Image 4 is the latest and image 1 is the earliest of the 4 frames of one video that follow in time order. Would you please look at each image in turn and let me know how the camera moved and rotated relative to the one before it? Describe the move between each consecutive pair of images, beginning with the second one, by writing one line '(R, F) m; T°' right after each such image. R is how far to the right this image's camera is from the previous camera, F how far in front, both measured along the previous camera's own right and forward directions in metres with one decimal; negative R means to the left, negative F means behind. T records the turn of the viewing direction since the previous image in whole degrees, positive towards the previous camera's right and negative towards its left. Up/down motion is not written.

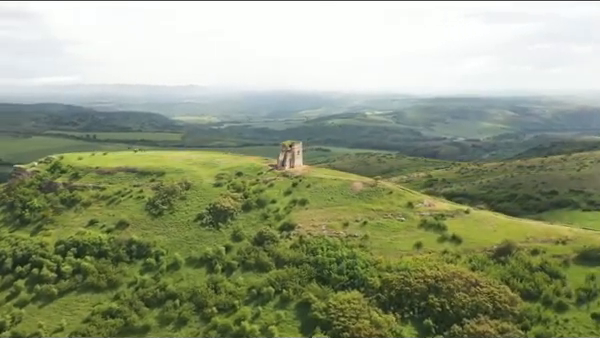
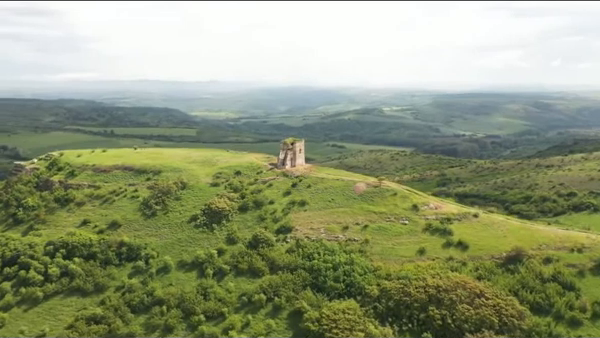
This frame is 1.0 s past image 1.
(+2.2, +2.8) m; -2°
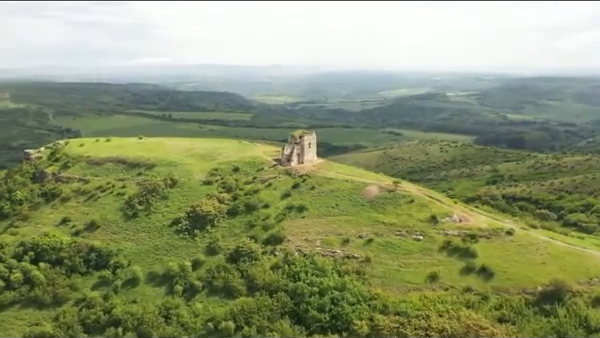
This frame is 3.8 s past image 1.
(+5.8, +8.4) m; -8°
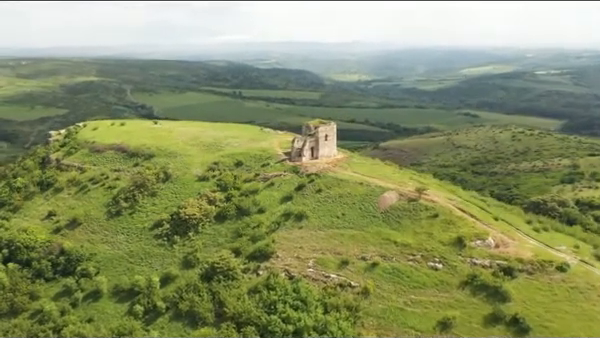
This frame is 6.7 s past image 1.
(+5.4, +8.3) m; -9°
